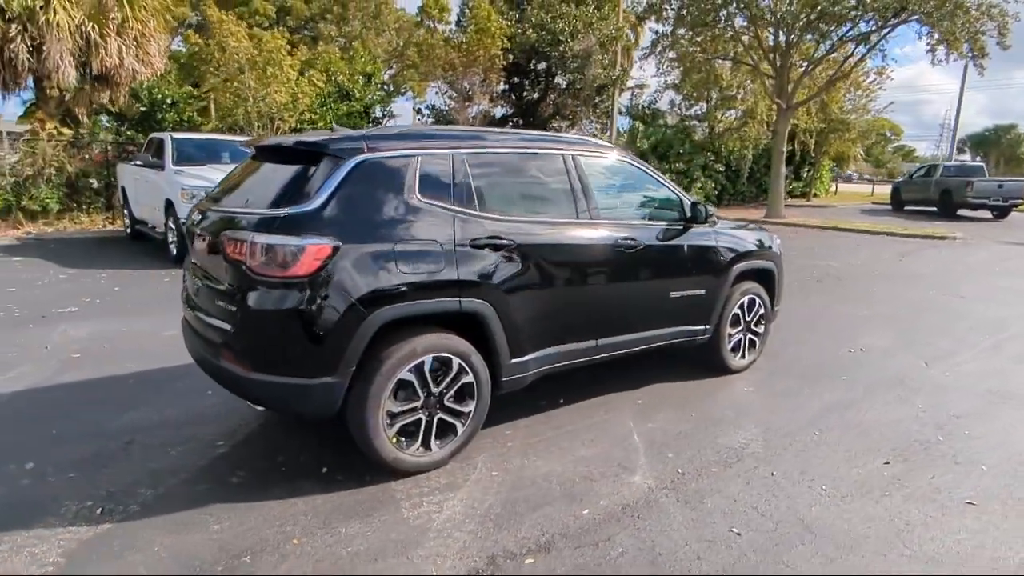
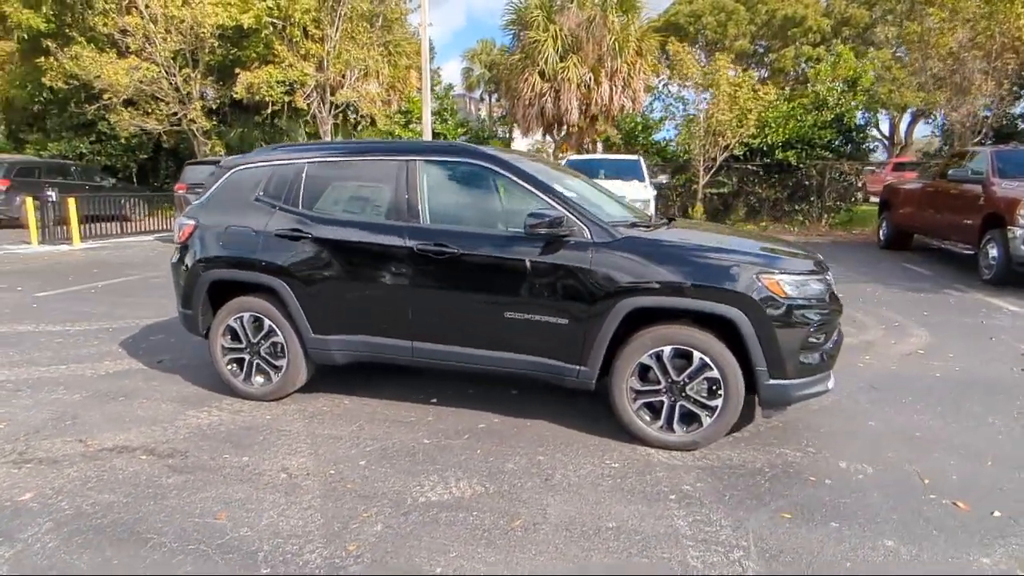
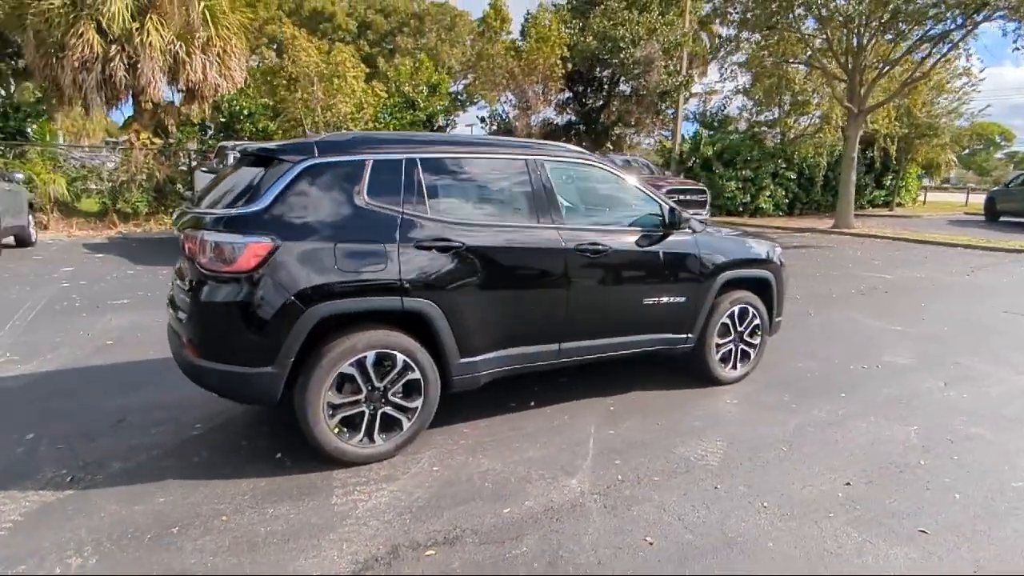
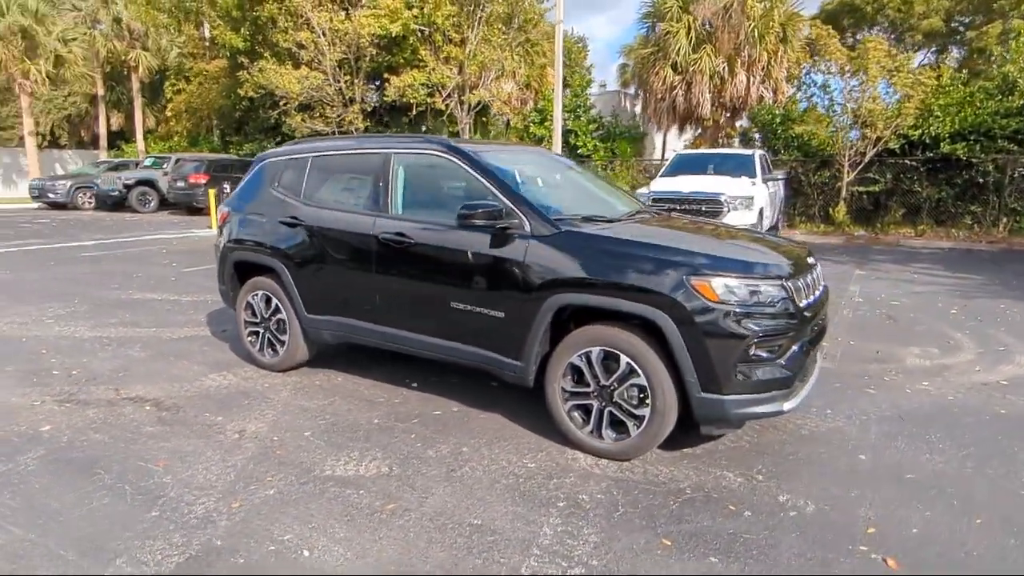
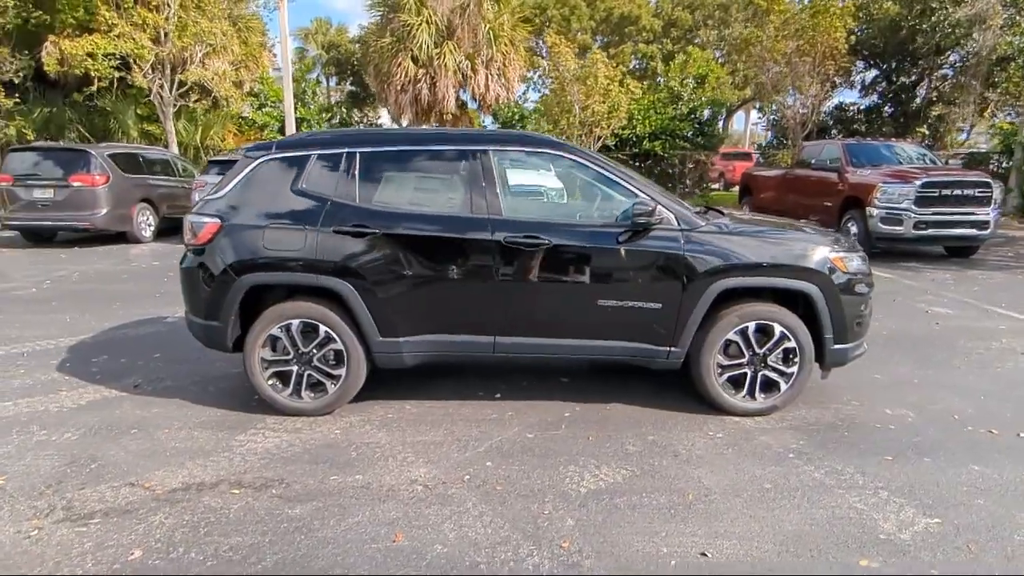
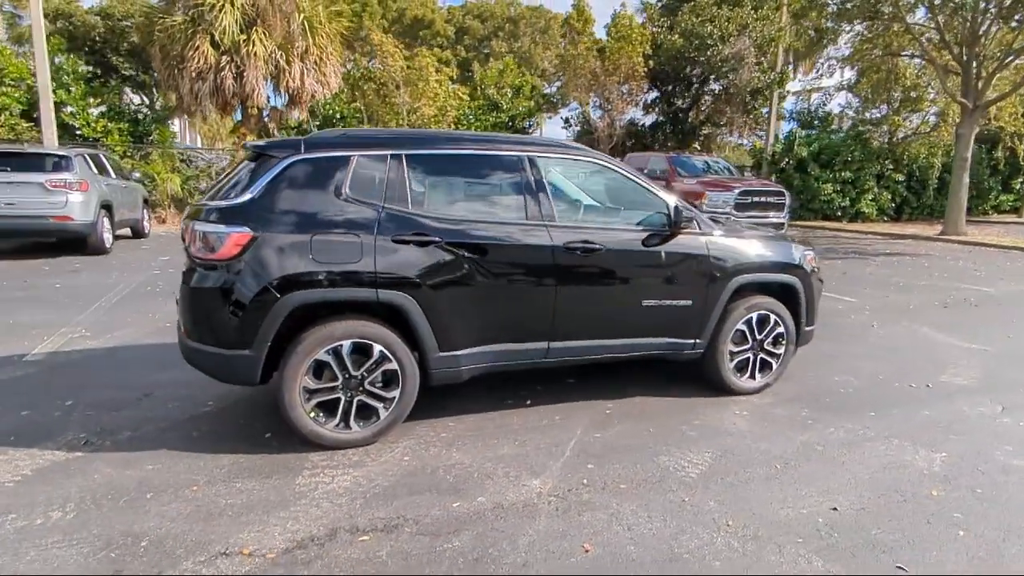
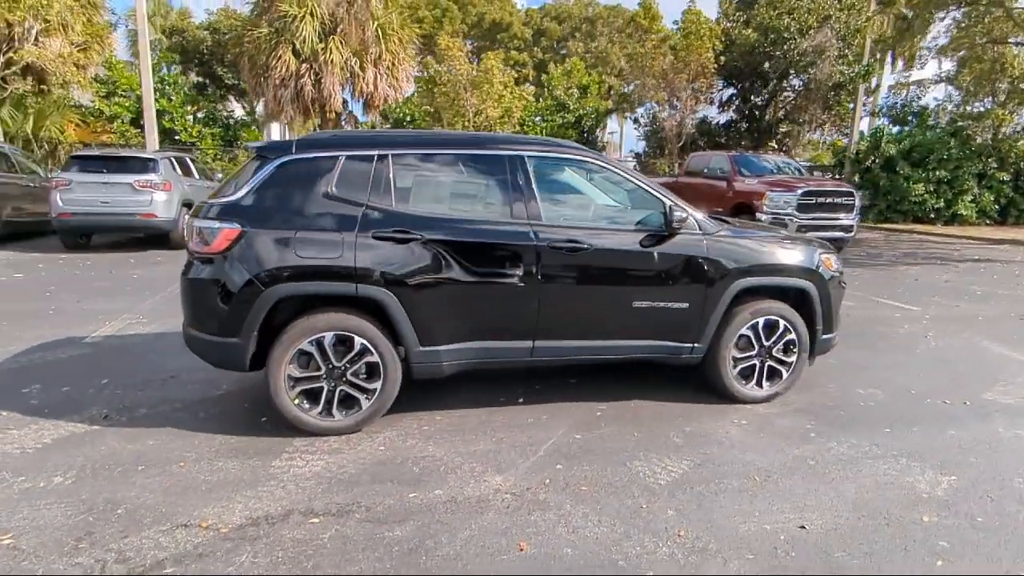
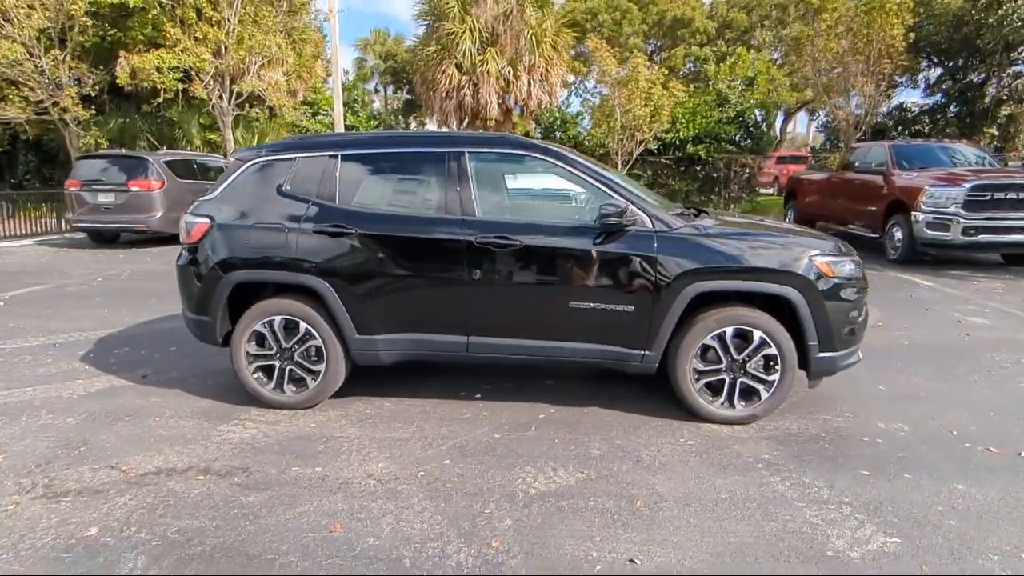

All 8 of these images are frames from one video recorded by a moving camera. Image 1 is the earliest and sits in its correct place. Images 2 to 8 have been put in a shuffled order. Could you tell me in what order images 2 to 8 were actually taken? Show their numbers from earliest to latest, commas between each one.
3, 6, 7, 5, 8, 2, 4
